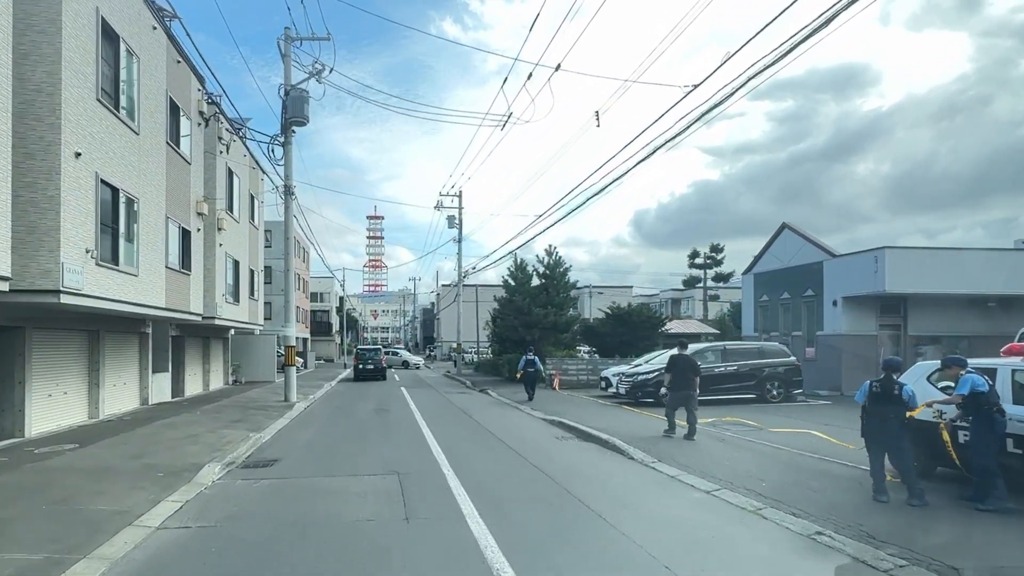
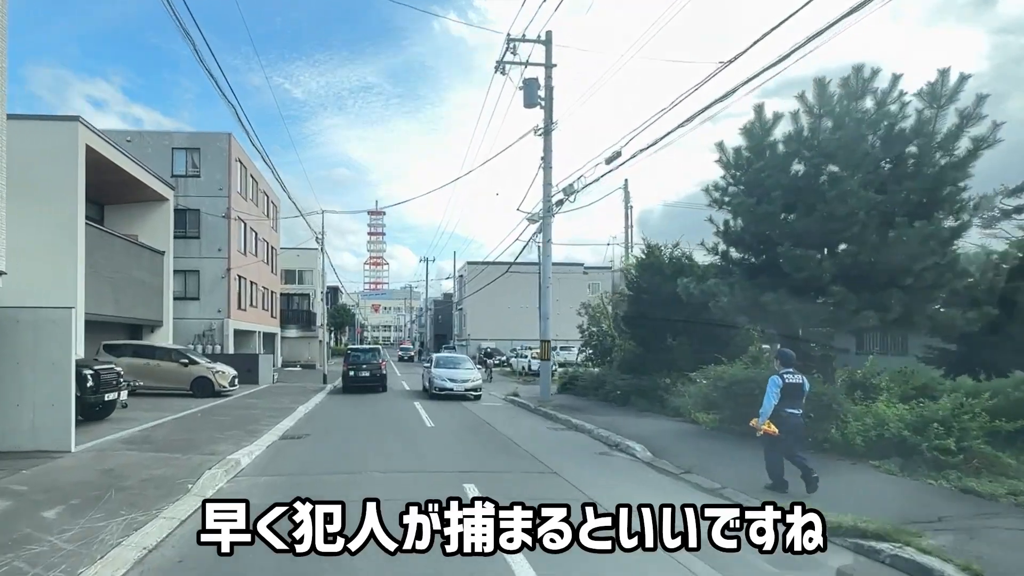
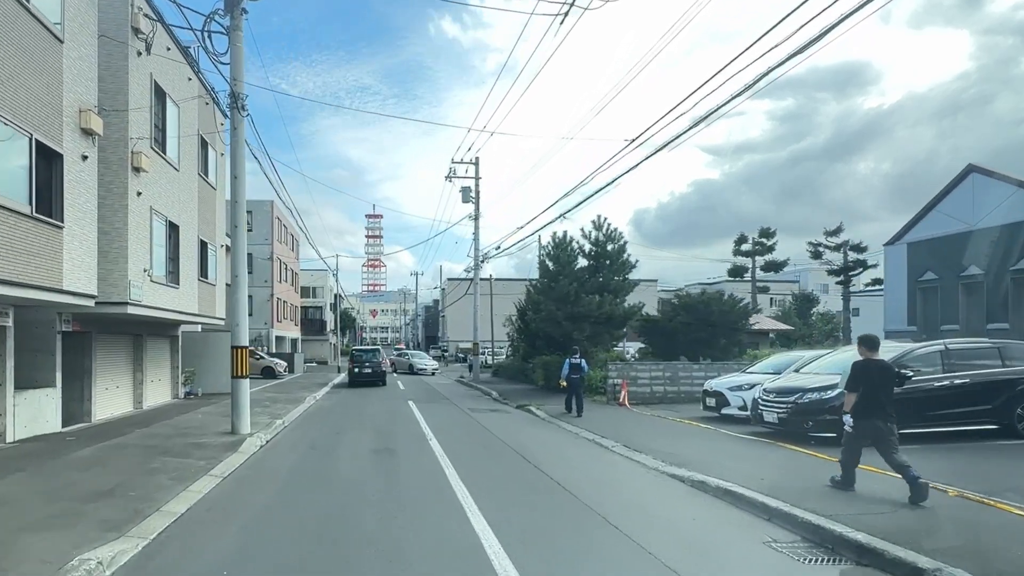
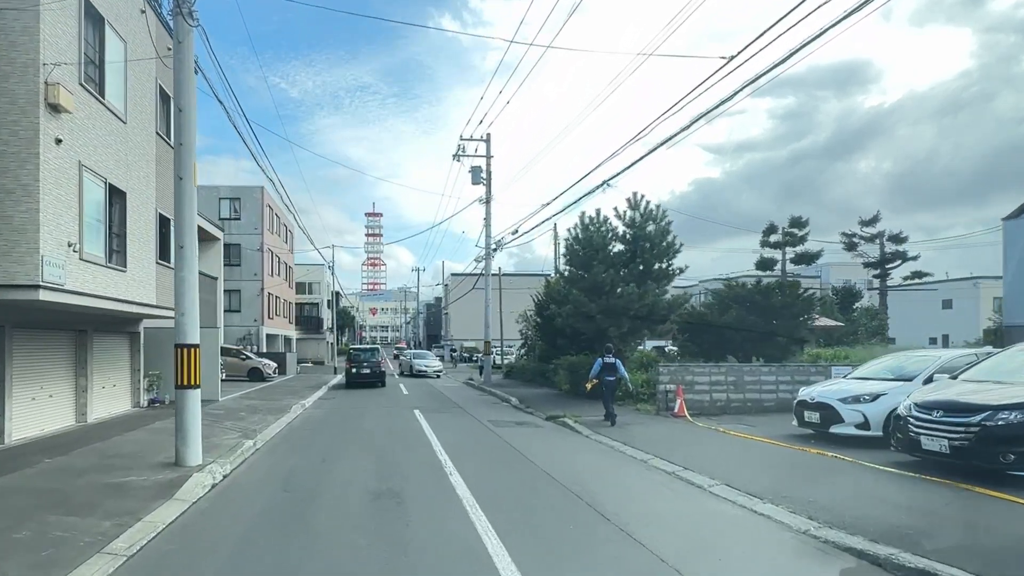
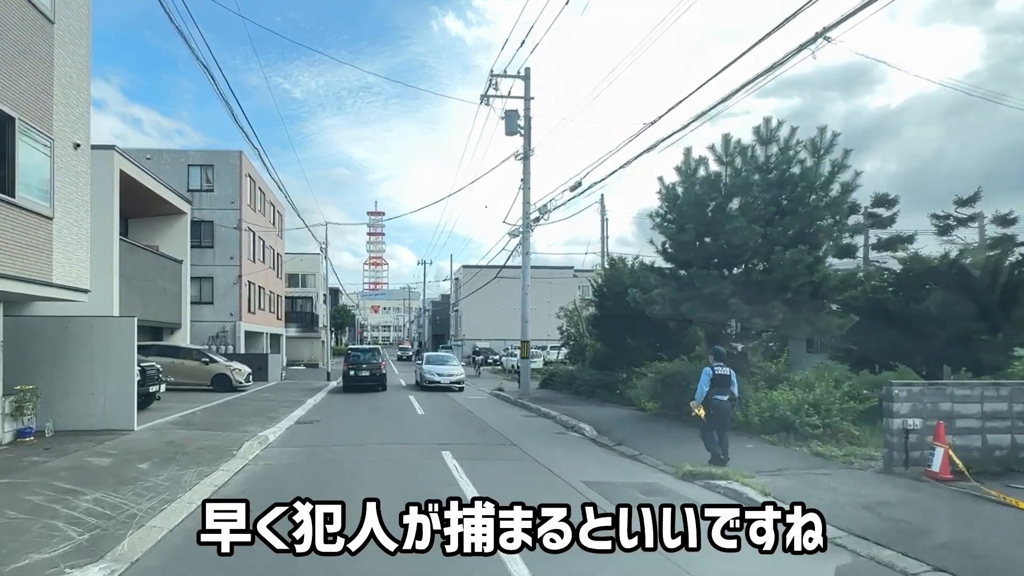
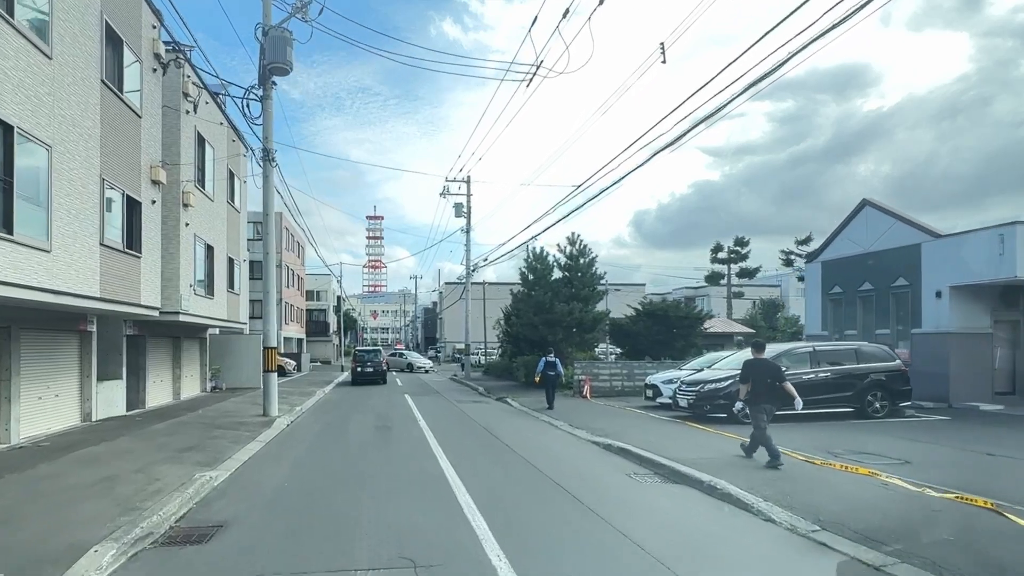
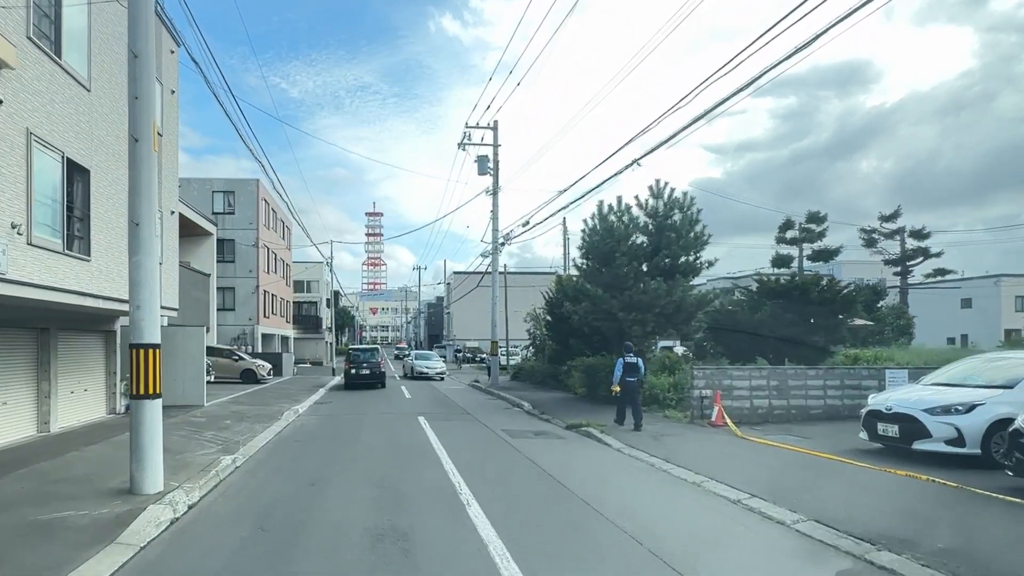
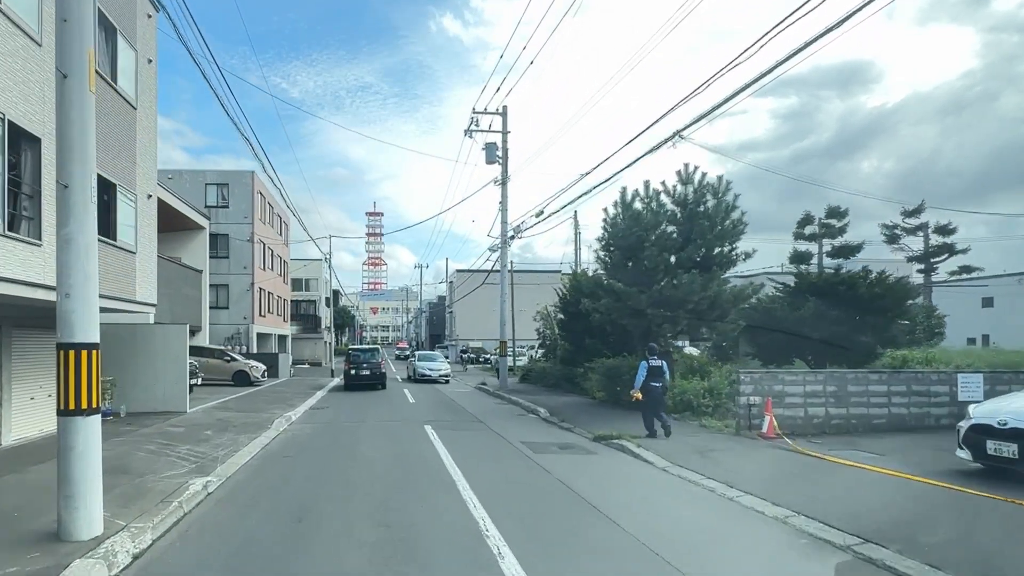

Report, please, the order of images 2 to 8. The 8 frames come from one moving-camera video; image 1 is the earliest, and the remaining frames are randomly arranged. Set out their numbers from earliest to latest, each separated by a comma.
6, 3, 4, 7, 8, 5, 2
